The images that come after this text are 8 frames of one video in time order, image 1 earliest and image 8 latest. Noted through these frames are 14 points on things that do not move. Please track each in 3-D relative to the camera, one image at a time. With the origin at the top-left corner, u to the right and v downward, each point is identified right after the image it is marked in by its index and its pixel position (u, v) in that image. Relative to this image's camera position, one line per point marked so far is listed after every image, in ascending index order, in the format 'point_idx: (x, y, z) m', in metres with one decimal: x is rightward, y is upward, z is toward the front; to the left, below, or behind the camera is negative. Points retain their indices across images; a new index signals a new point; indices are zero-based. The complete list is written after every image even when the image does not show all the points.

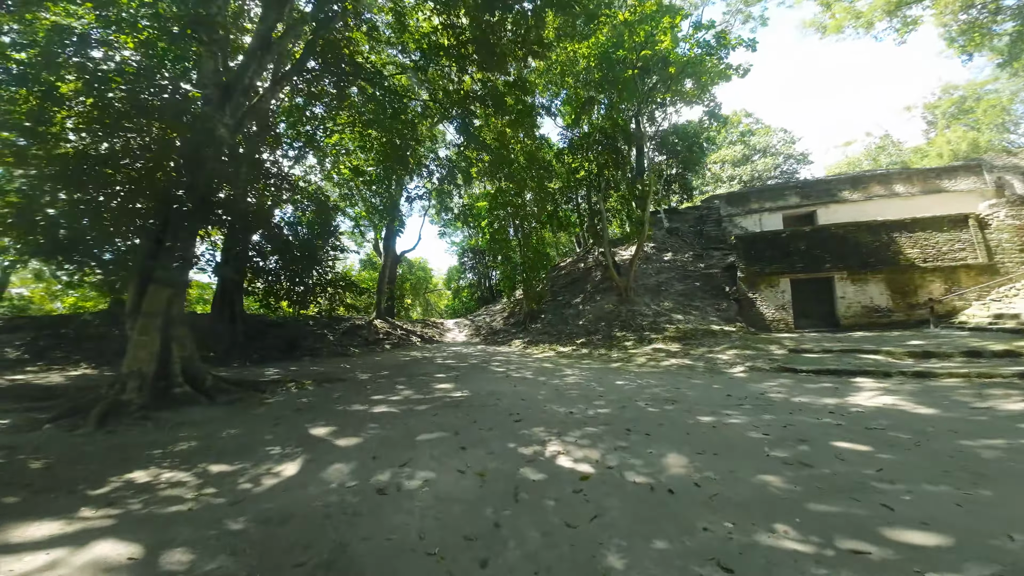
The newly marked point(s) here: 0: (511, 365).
0: (0.0, -2.4, +10.6) m
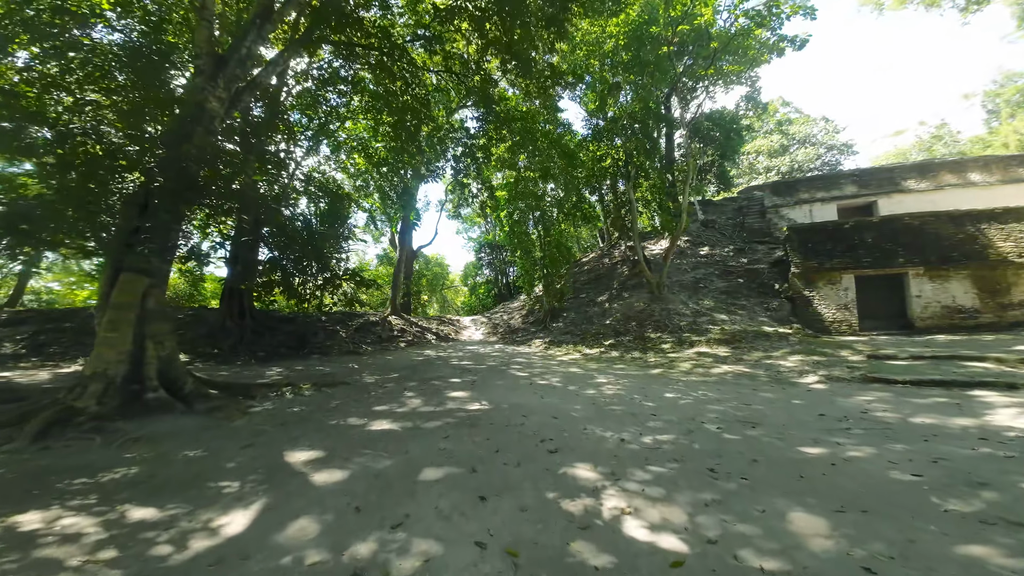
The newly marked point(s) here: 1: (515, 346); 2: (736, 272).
0: (+0.7, -2.2, +9.4) m
1: (+0.1, -2.5, +14.6) m
2: (+10.1, +0.7, +15.2) m
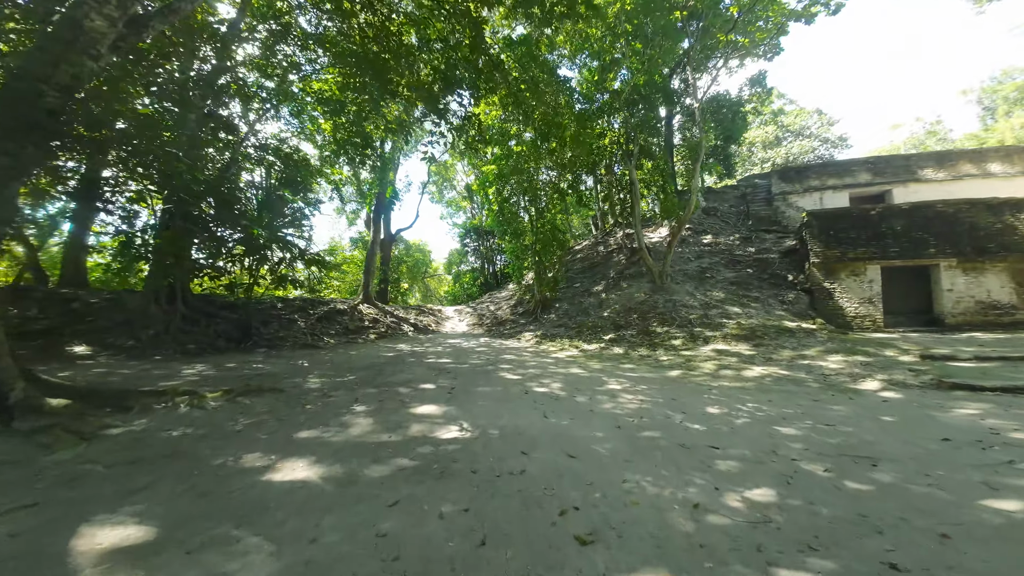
0: (+0.4, -1.8, +7.8) m
1: (-0.4, -2.0, +12.9) m
2: (+9.6, +1.1, +14.0) m
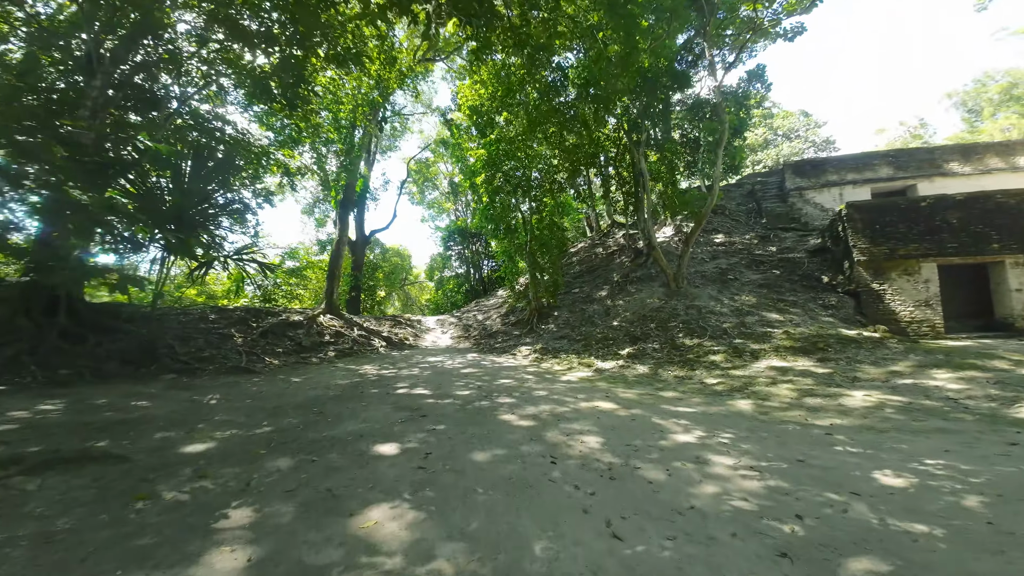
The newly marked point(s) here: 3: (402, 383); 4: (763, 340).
0: (+0.5, -1.8, +5.6) m
1: (-0.6, -2.2, +10.7) m
2: (+9.3, +1.0, +12.3) m
3: (-2.2, -2.0, +7.0) m
4: (+6.1, -1.3, +8.2) m
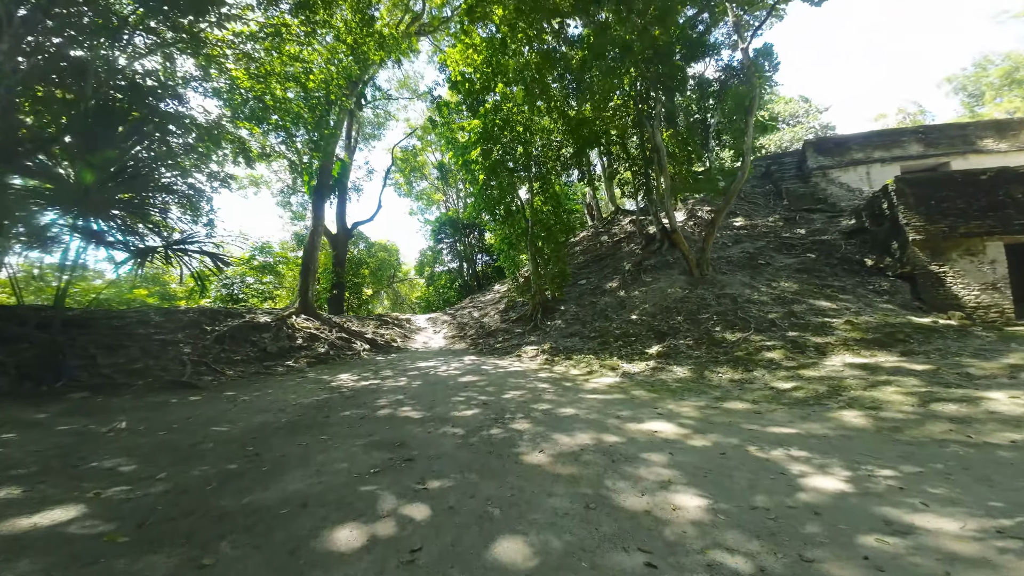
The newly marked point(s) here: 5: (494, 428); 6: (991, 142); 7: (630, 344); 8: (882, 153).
0: (+0.7, -1.6, +4.1) m
1: (-0.5, -1.9, +9.2) m
2: (+9.4, +1.4, +11.0) m
3: (-2.0, -1.8, +5.4) m
4: (+6.3, -0.9, +6.8) m
5: (-0.3, -1.6, +3.7) m
6: (+18.2, +5.7, +12.8) m
7: (+2.9, -1.4, +8.3) m
8: (+14.6, +5.4, +13.2) m
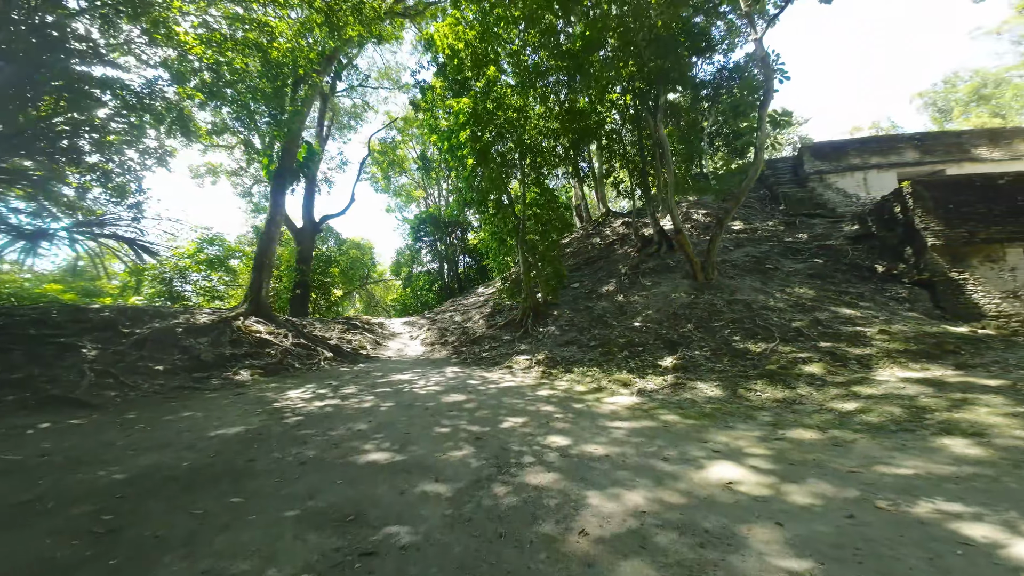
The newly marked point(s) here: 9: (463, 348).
0: (+0.8, -1.5, +2.9) m
1: (-0.7, -1.9, +7.9) m
2: (+9.0, +1.2, +10.5) m
3: (-2.0, -1.7, +4.1) m
4: (+6.2, -1.0, +6.0) m
5: (-0.2, -1.5, +2.5) m
6: (+17.8, +5.3, +12.8) m
7: (+2.7, -1.4, +7.3) m
8: (+14.2, +5.0, +13.1) m
9: (-1.5, -1.9, +10.6) m
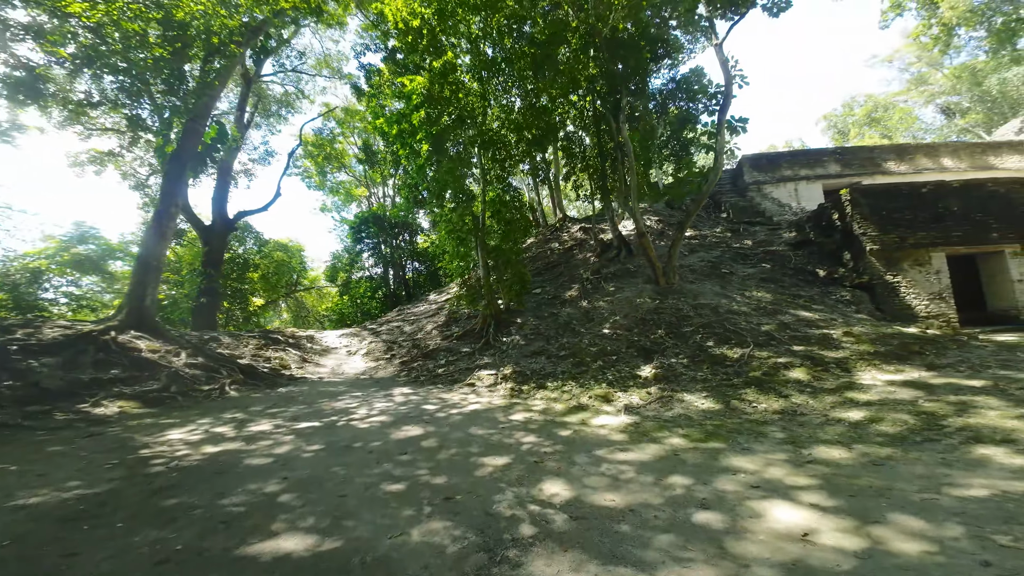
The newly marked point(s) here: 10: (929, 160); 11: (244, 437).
0: (+0.8, -1.5, +2.1) m
1: (-1.5, -2.0, +6.8) m
2: (+7.7, +1.1, +10.9) m
3: (-2.1, -1.7, +2.8) m
4: (+5.6, -1.0, +6.0) m
5: (-0.1, -1.5, +1.5) m
6: (+16.0, +5.1, +14.7) m
7: (+2.0, -1.5, +6.7) m
8: (+12.4, +4.8, +14.3) m
9: (-2.7, -2.1, +9.3) m
10: (+17.6, +5.3, +14.9) m
11: (-3.3, -1.8, +4.0) m
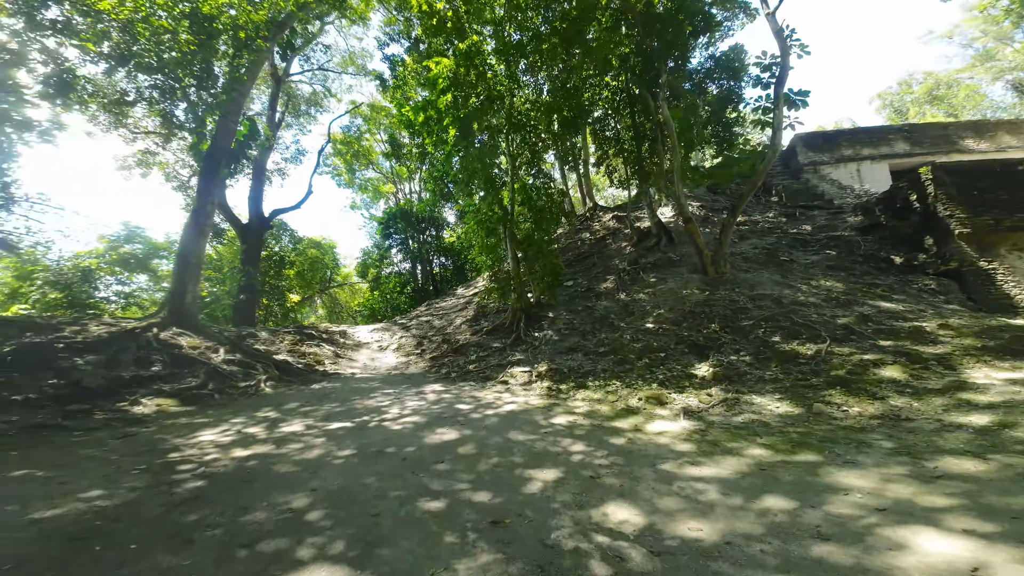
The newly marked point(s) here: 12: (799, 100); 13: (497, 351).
0: (+1.2, -1.4, +1.6) m
1: (-0.8, -1.9, +6.4) m
2: (+8.7, +1.4, +9.7) m
3: (-1.7, -1.6, +2.5) m
4: (+6.2, -0.8, +5.1) m
5: (+0.2, -1.4, +1.1) m
6: (+17.2, +5.5, +12.9) m
7: (+2.7, -1.3, +6.1) m
8: (+13.5, +5.3, +12.8) m
9: (-1.8, -1.9, +9.0) m
10: (+18.8, +5.8, +13.0) m
11: (-2.7, -1.7, +3.8) m
12: (+7.3, +4.8, +8.5) m
13: (-0.4, -1.6, +8.7) m
